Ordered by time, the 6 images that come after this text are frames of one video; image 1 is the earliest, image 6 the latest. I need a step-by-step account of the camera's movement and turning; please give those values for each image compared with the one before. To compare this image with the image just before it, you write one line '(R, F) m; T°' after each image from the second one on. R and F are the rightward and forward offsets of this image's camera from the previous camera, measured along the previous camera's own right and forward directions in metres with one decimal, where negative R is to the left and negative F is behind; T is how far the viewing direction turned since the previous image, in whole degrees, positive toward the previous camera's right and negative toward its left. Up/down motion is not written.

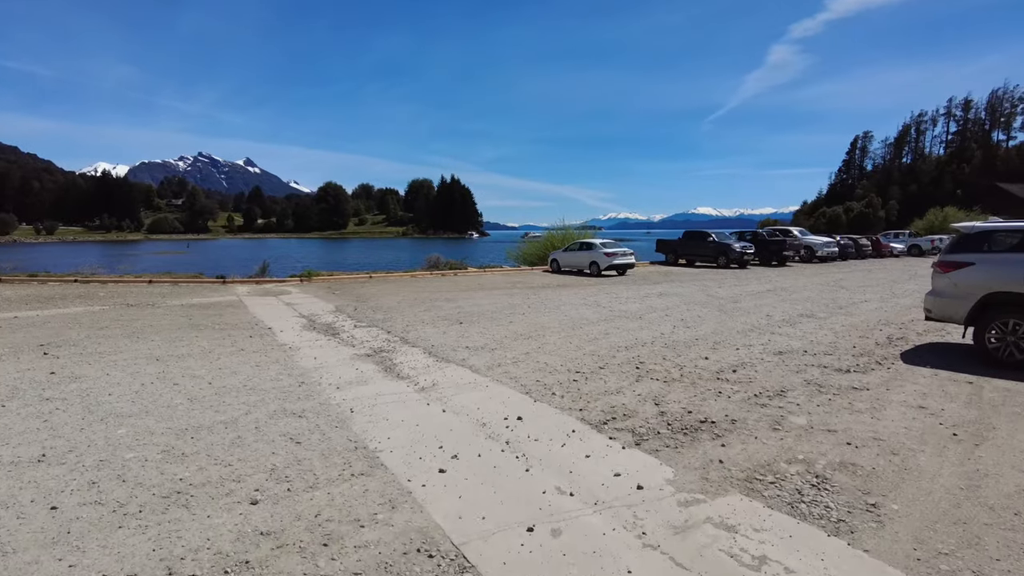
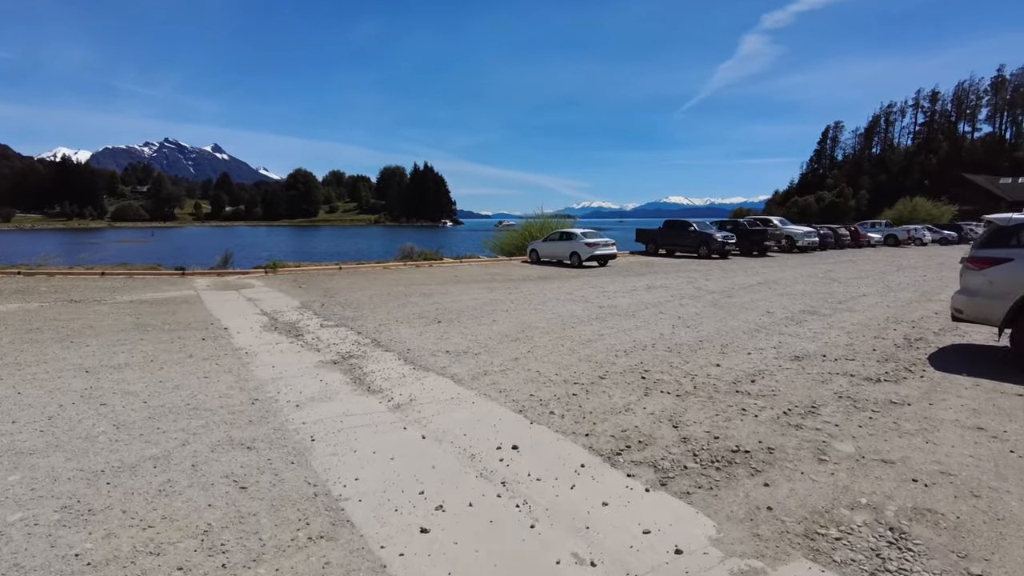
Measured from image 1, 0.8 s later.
(-0.1, +0.9) m; +2°
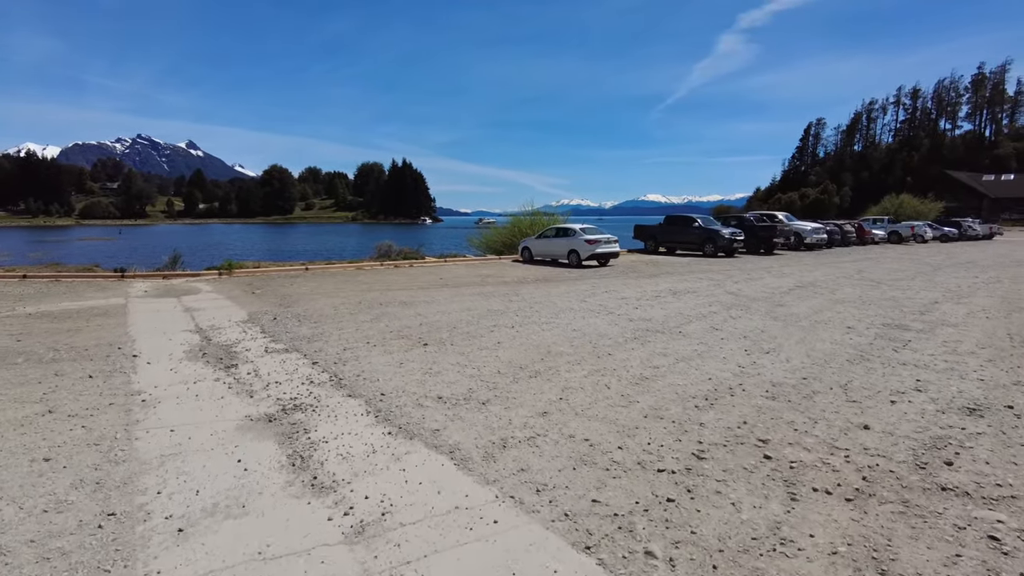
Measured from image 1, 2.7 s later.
(-0.4, +2.6) m; +2°
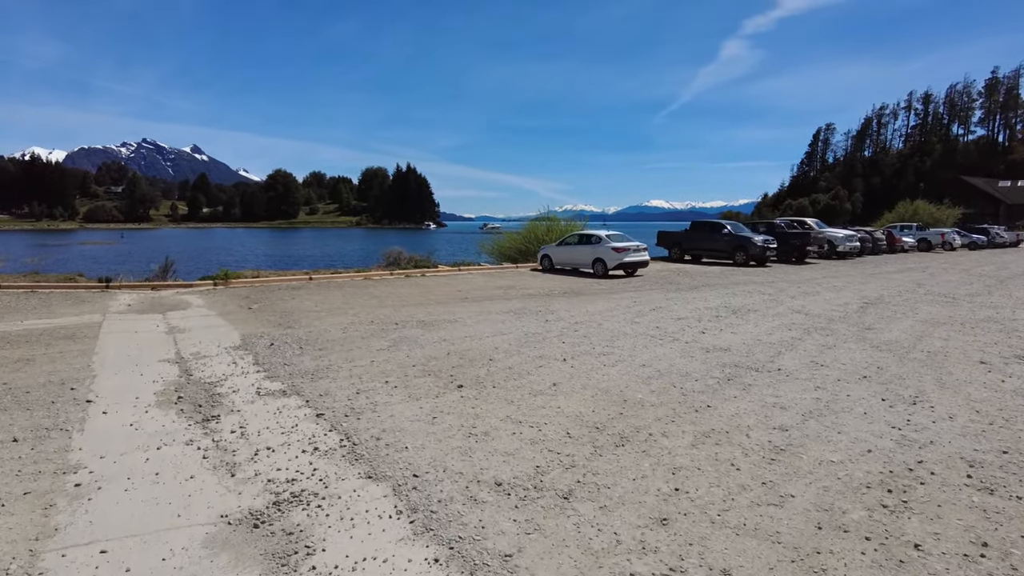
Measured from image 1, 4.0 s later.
(-0.5, +1.7) m; 0°
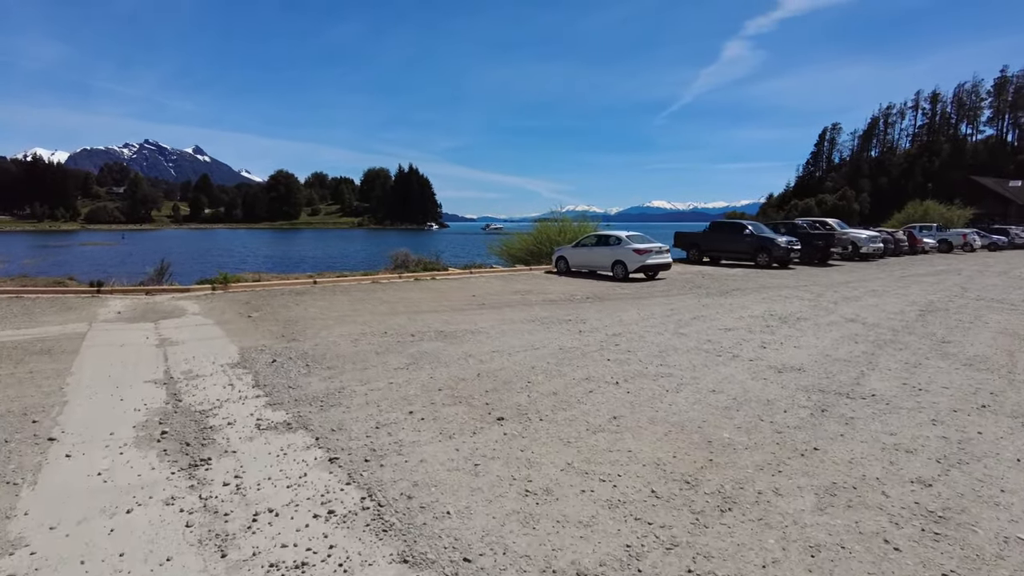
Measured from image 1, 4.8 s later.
(-0.4, +1.0) m; 0°
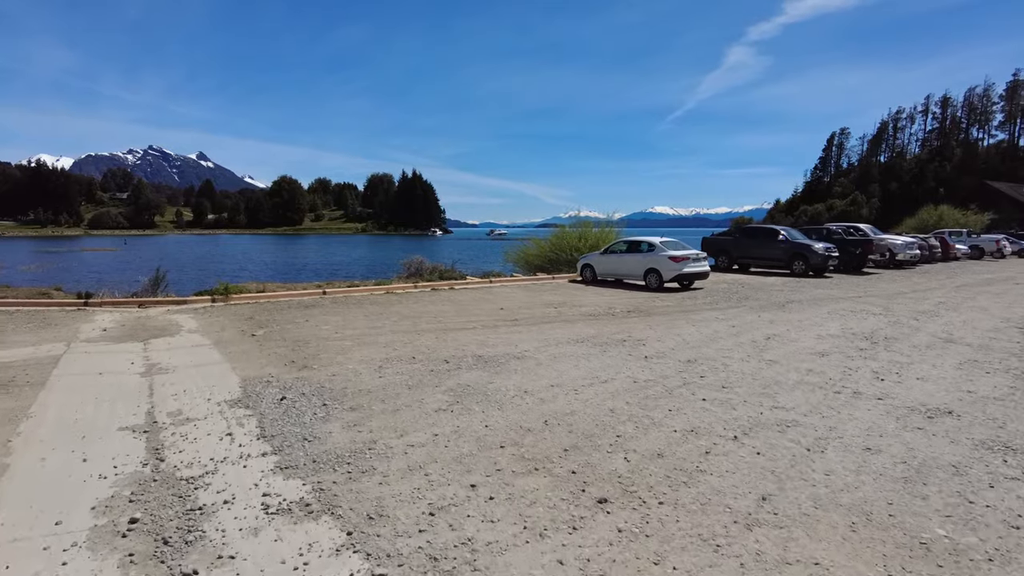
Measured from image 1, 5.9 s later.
(-0.6, +1.4) m; 0°
